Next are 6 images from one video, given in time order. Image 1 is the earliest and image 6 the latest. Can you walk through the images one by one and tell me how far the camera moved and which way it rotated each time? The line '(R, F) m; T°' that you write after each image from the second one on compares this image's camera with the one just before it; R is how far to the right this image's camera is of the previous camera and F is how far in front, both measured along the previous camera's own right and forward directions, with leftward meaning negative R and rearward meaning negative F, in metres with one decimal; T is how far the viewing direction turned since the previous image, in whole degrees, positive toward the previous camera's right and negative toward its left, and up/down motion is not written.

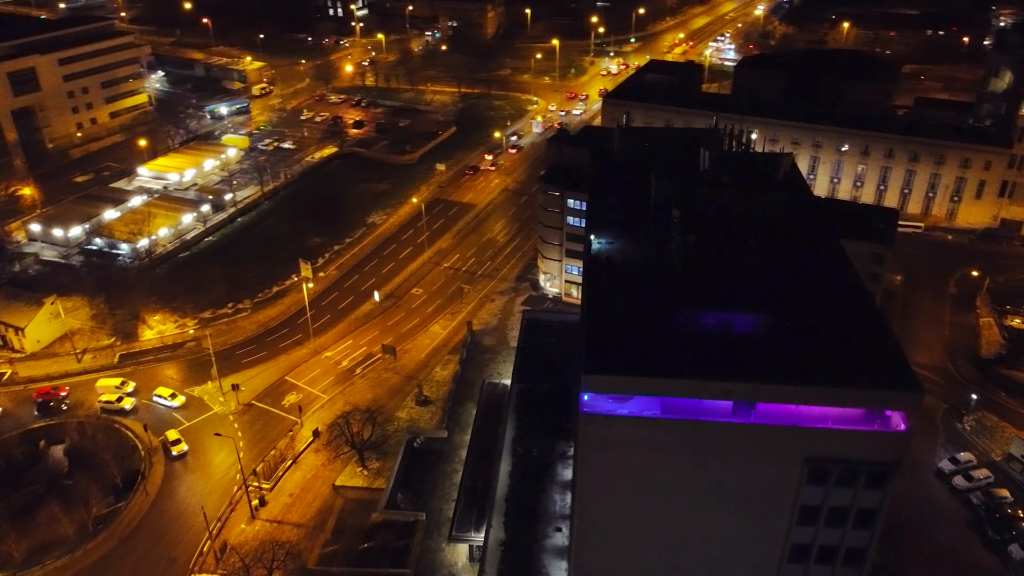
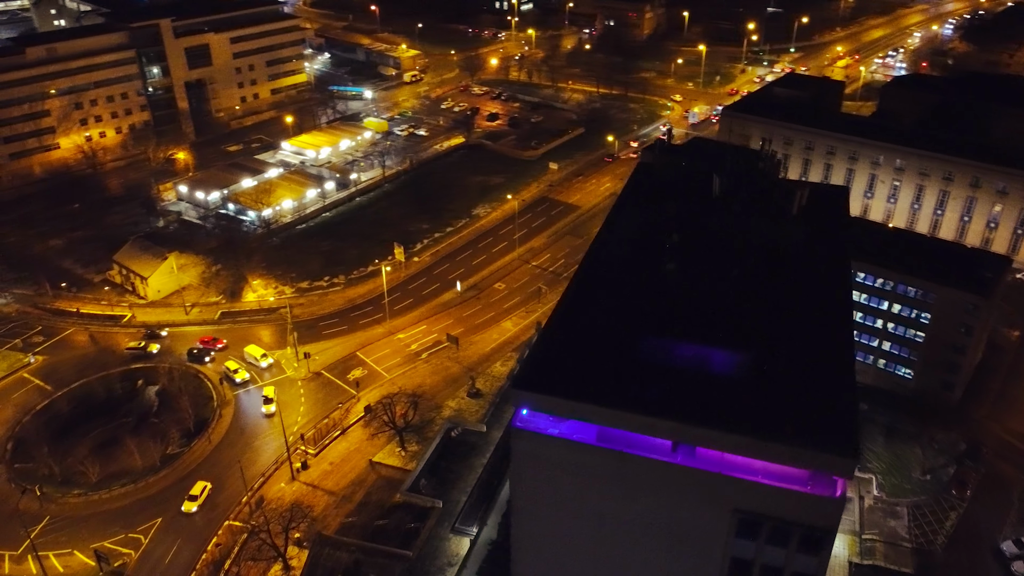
(+5.4, +0.2) m; -11°
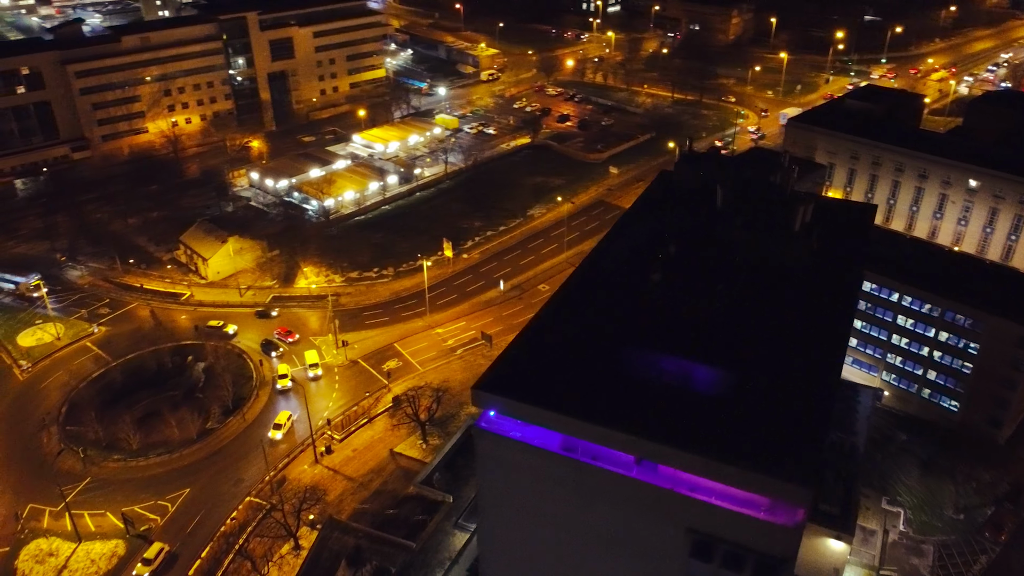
(+2.9, +0.1) m; -6°
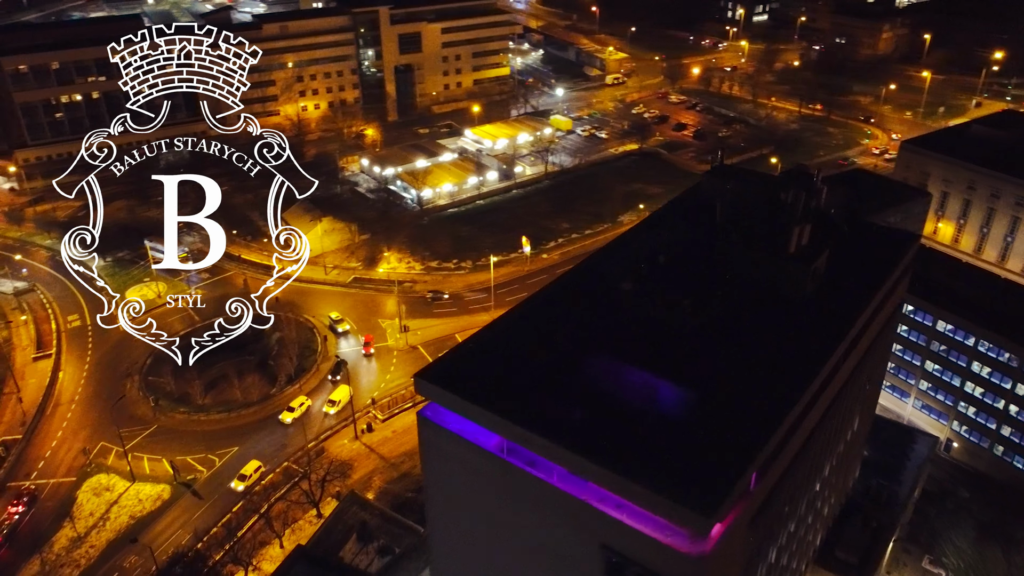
(+4.7, +0.4) m; -10°
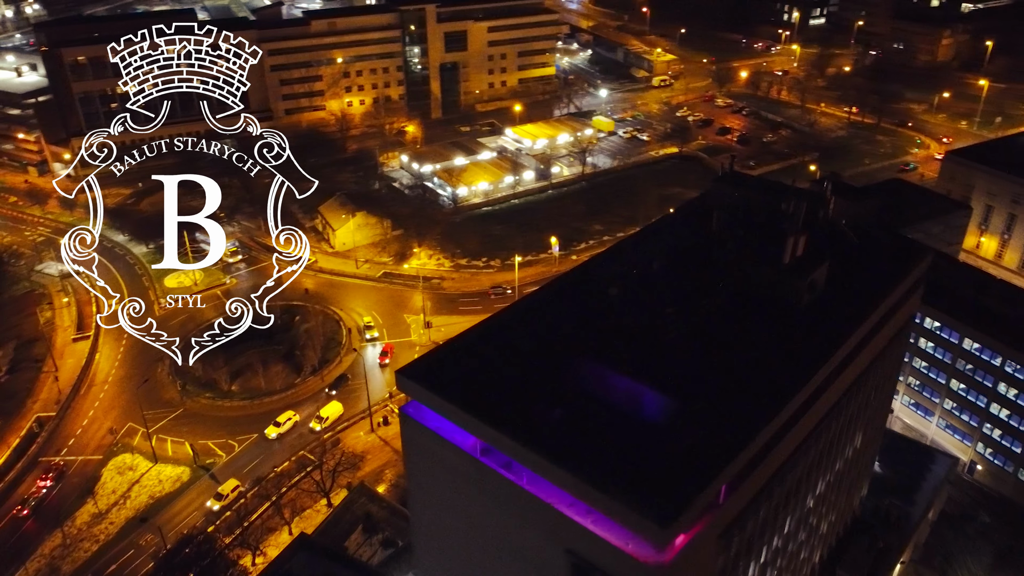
(+1.7, 0.0) m; -4°
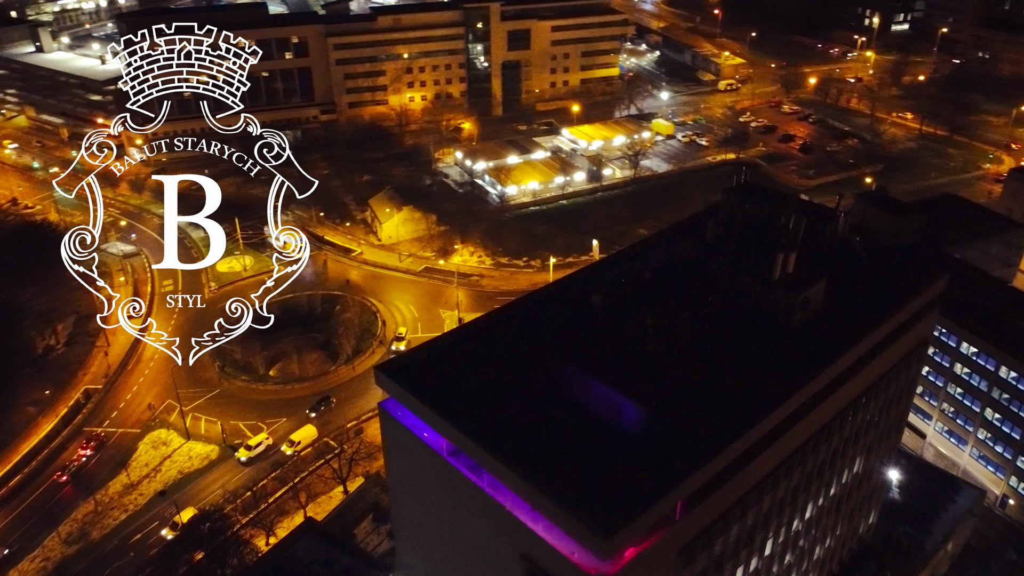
(+2.3, -0.1) m; -5°
